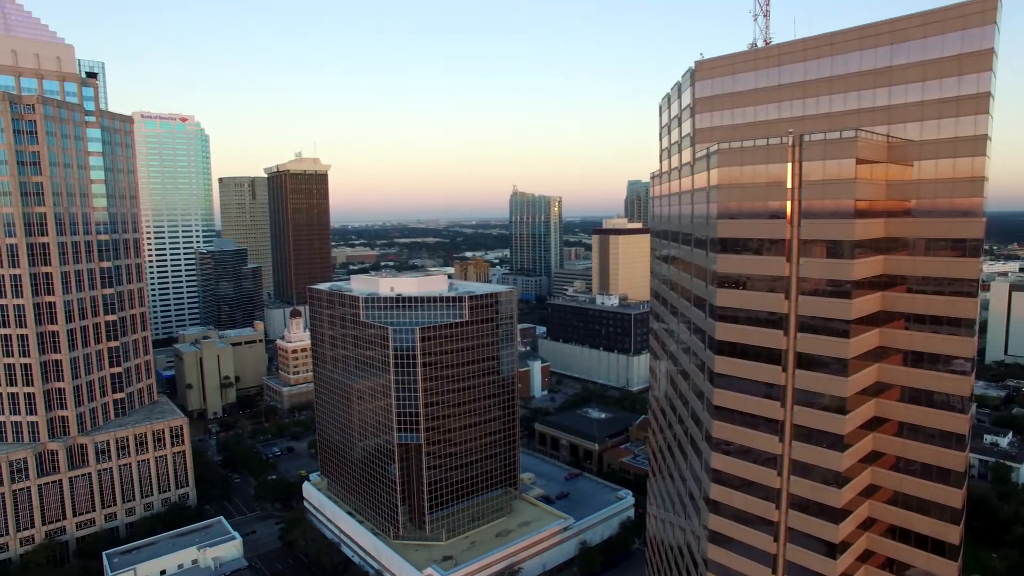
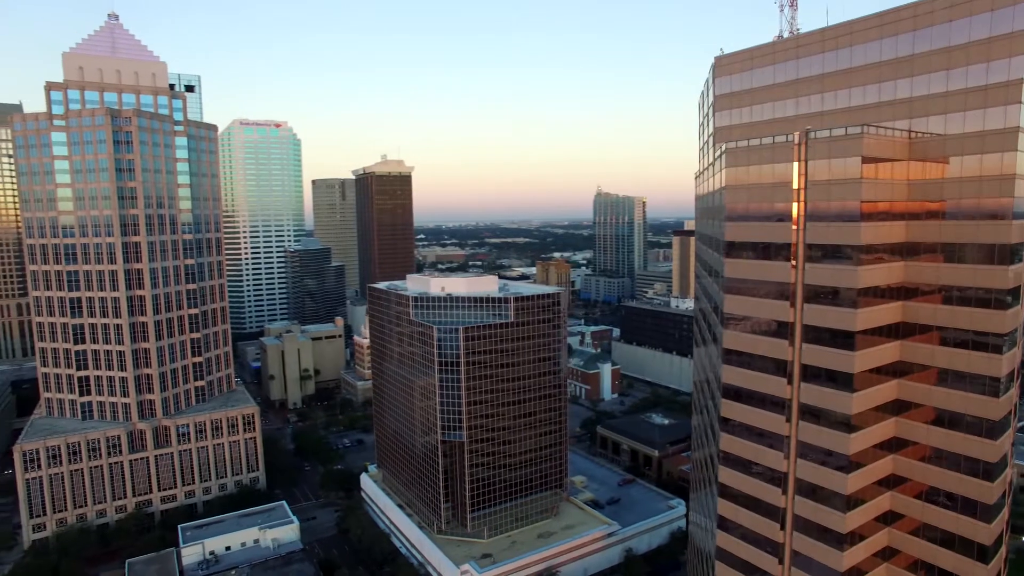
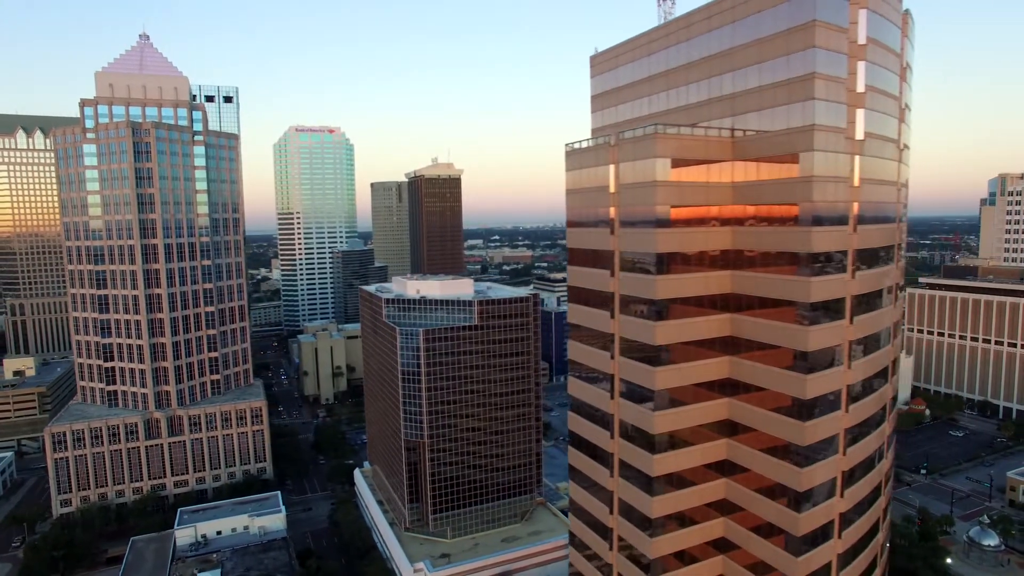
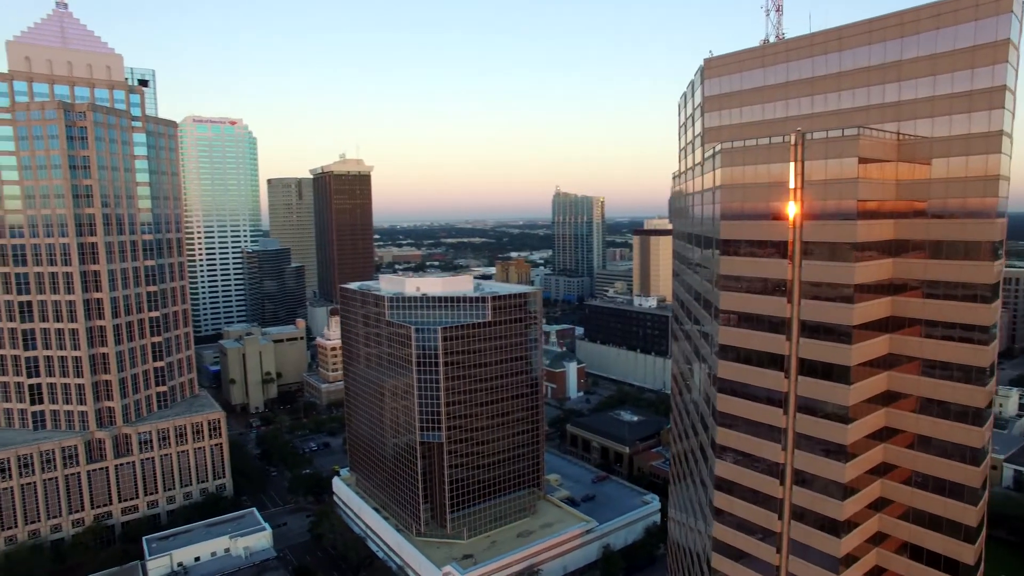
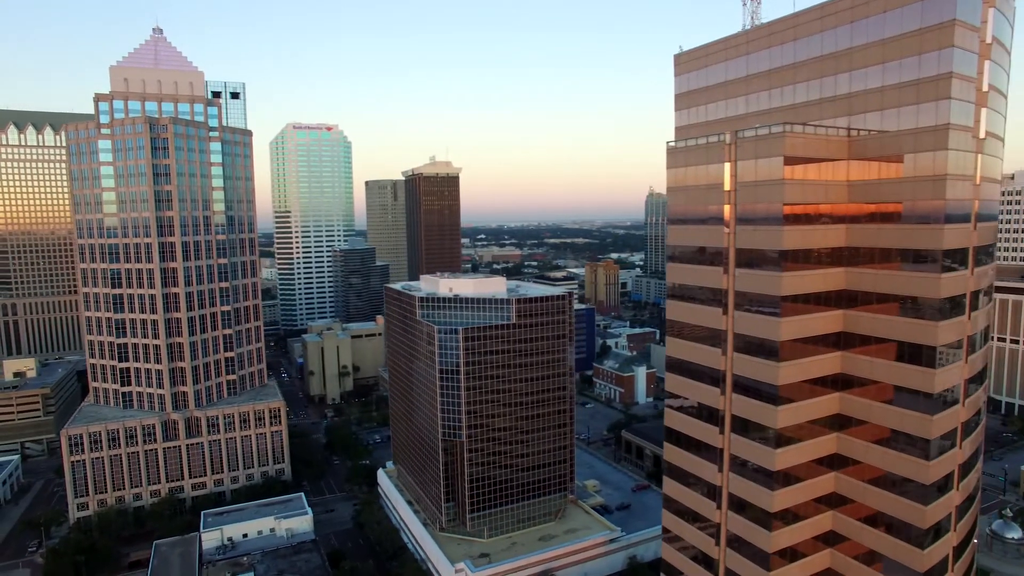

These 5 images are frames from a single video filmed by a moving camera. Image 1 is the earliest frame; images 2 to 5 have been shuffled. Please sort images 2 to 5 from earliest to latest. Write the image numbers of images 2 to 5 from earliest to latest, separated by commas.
4, 2, 5, 3
